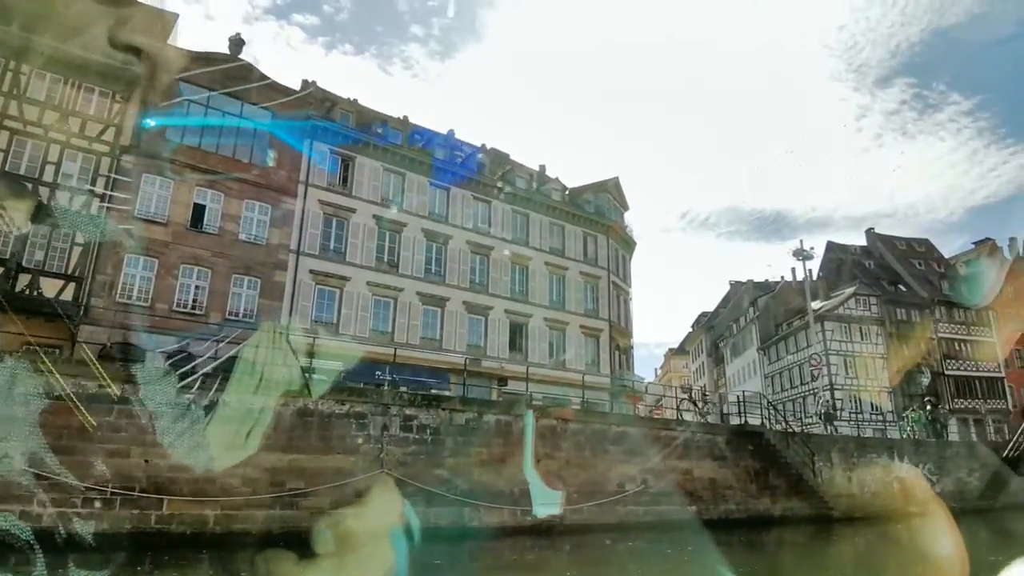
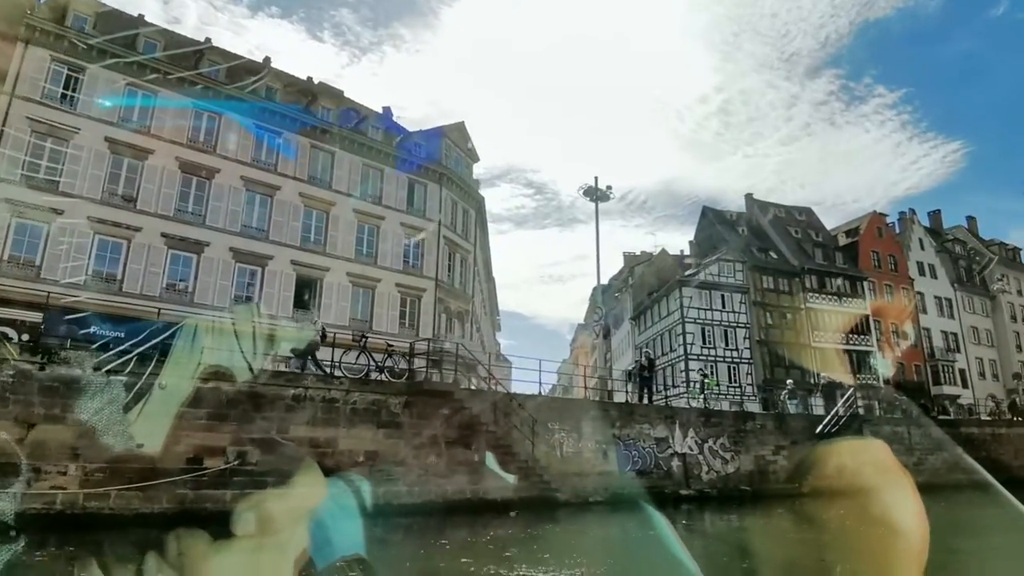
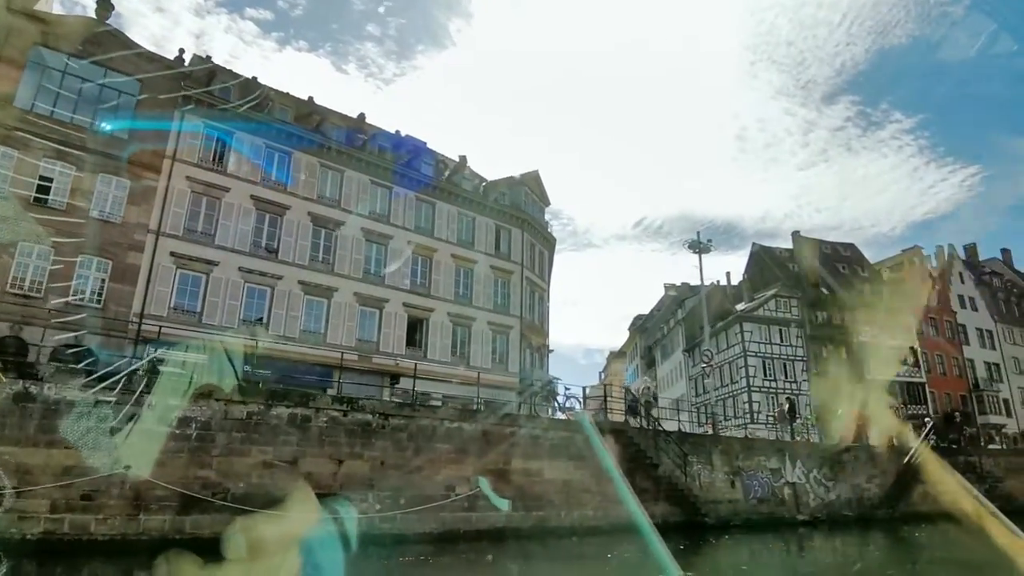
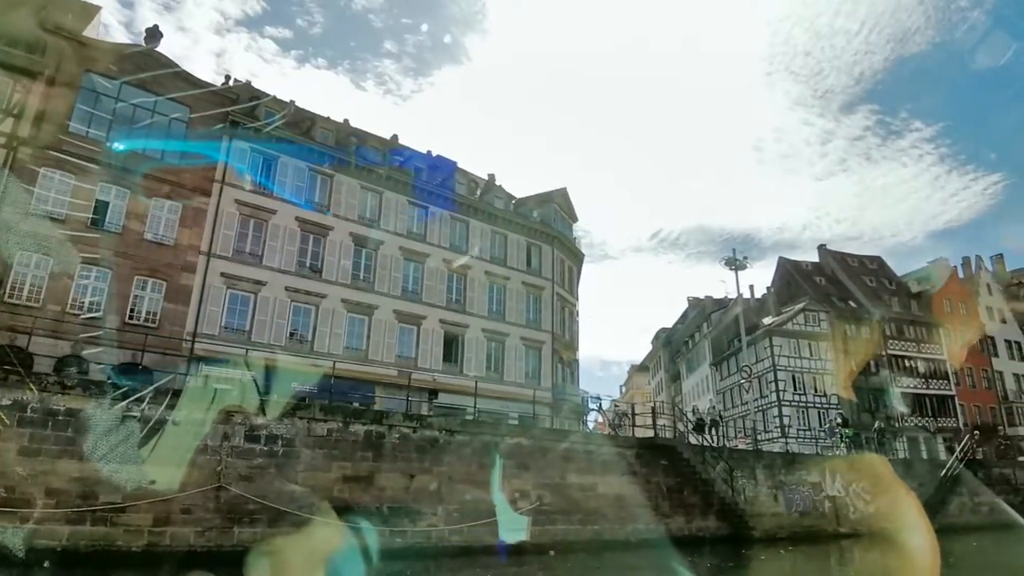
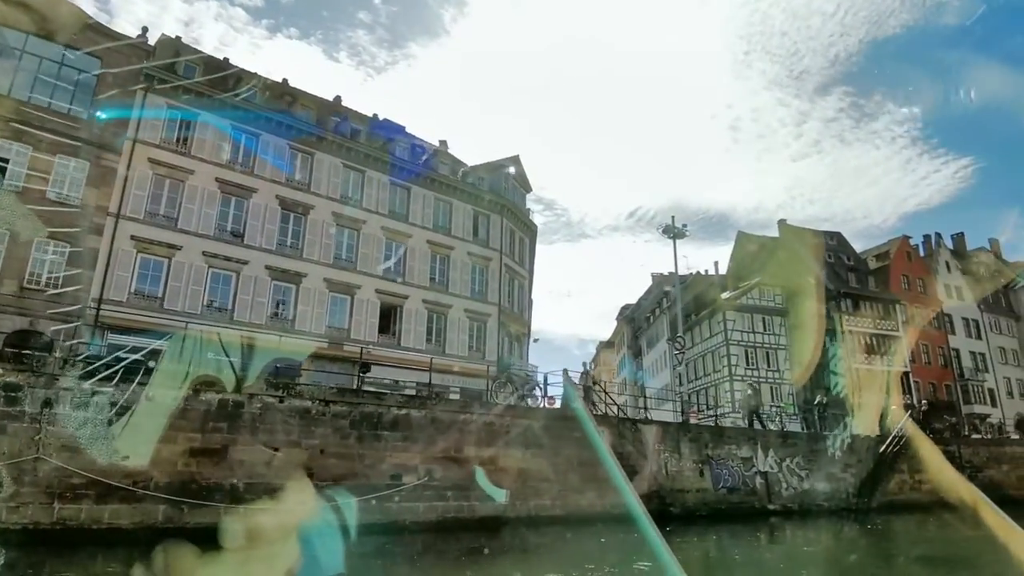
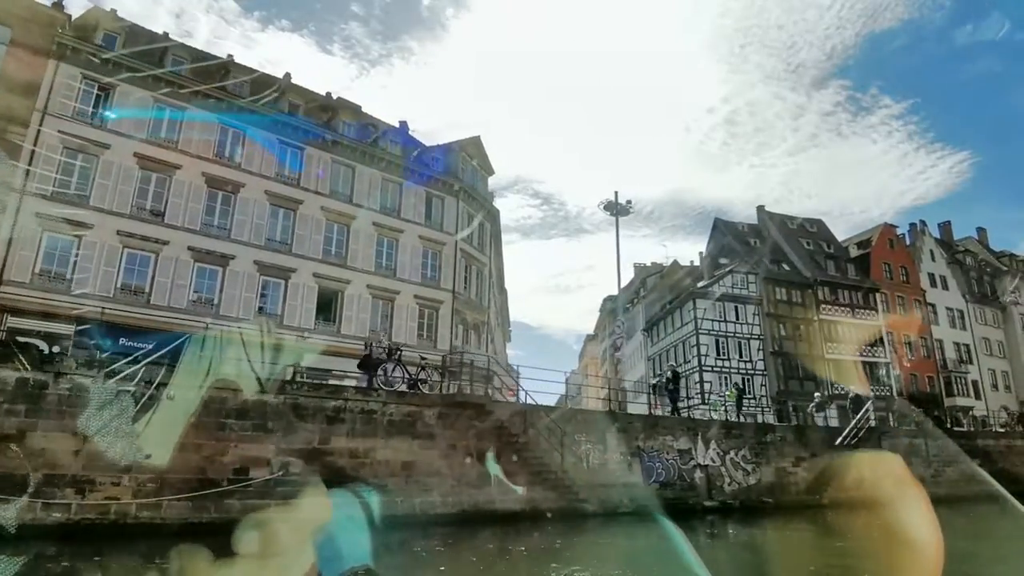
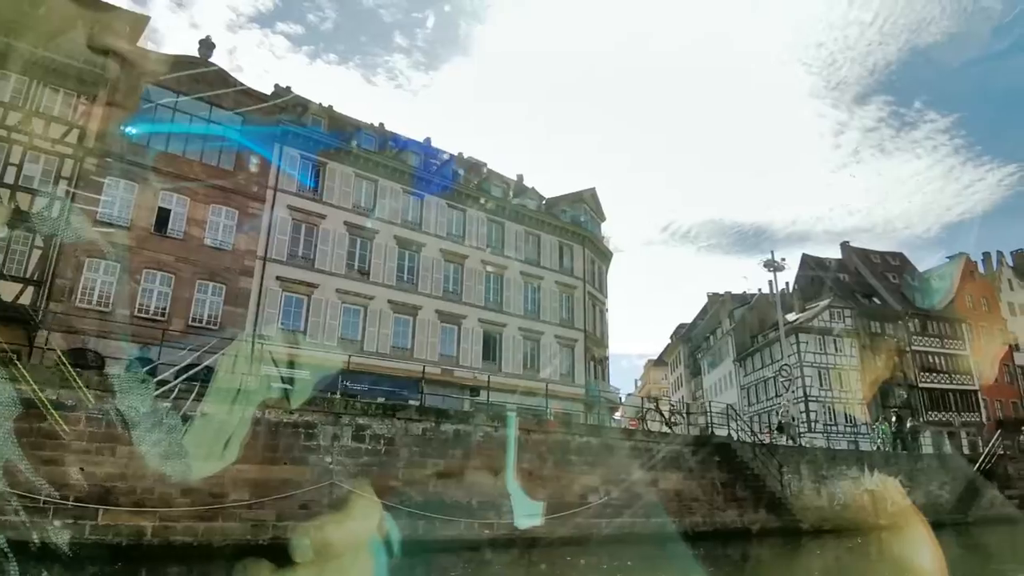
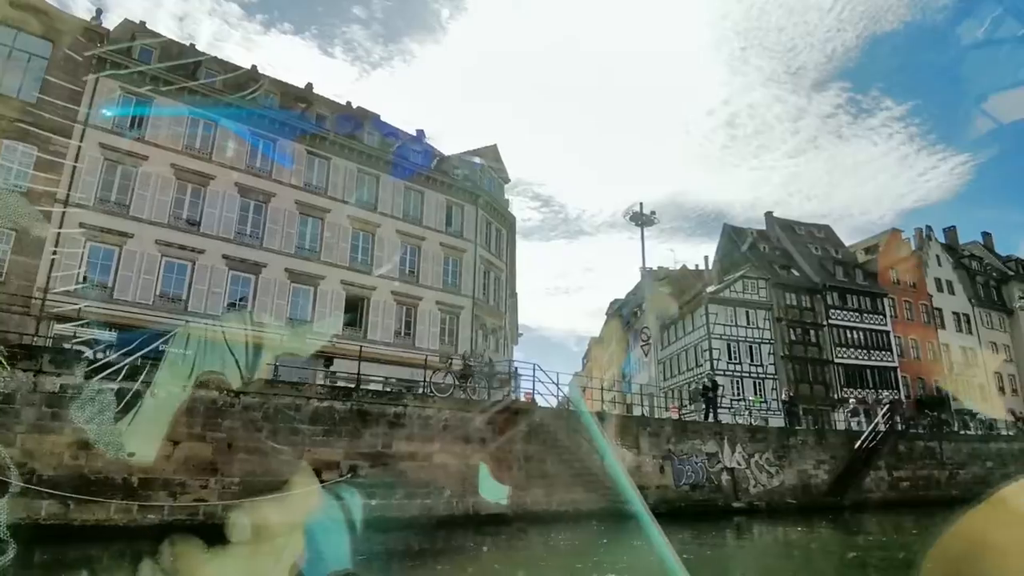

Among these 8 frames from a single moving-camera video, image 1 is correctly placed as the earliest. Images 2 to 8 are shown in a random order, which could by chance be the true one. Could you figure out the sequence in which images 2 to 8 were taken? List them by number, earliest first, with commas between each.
7, 4, 3, 5, 8, 6, 2
